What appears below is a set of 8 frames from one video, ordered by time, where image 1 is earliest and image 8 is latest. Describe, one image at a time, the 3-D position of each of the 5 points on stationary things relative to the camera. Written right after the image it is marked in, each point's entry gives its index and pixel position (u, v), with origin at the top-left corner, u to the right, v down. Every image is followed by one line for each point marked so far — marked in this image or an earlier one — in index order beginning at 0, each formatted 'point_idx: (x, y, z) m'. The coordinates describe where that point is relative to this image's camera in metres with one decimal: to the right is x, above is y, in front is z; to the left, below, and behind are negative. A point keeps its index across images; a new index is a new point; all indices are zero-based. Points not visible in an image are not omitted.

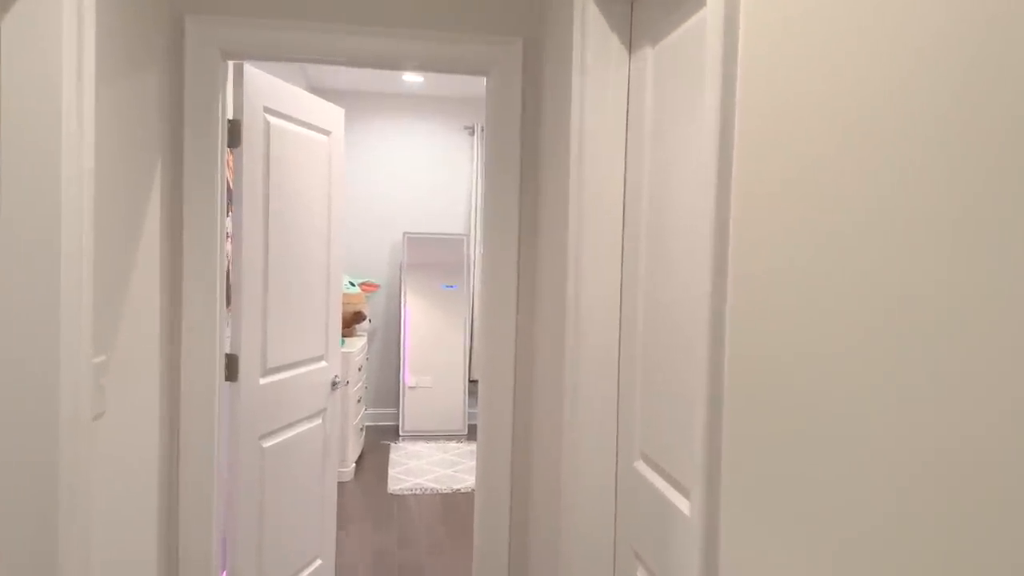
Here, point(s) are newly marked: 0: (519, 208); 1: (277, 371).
0: (0.0, +0.2, +2.4) m
1: (-0.8, -0.3, +2.7) m
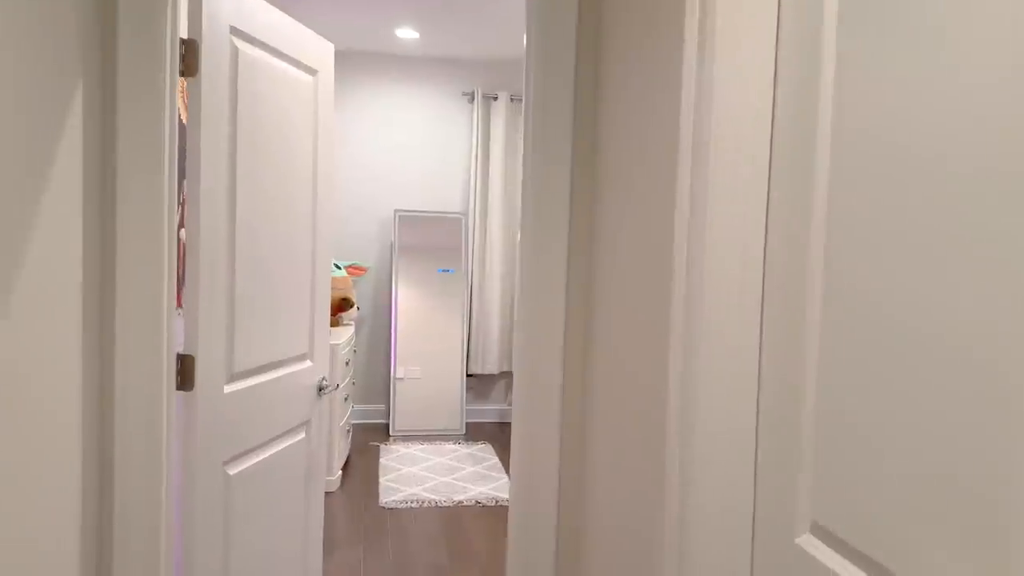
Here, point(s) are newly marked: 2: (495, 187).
0: (+0.1, +0.3, +1.8) m
1: (-0.7, -0.2, +2.1) m
2: (-0.1, +0.7, +5.5) m
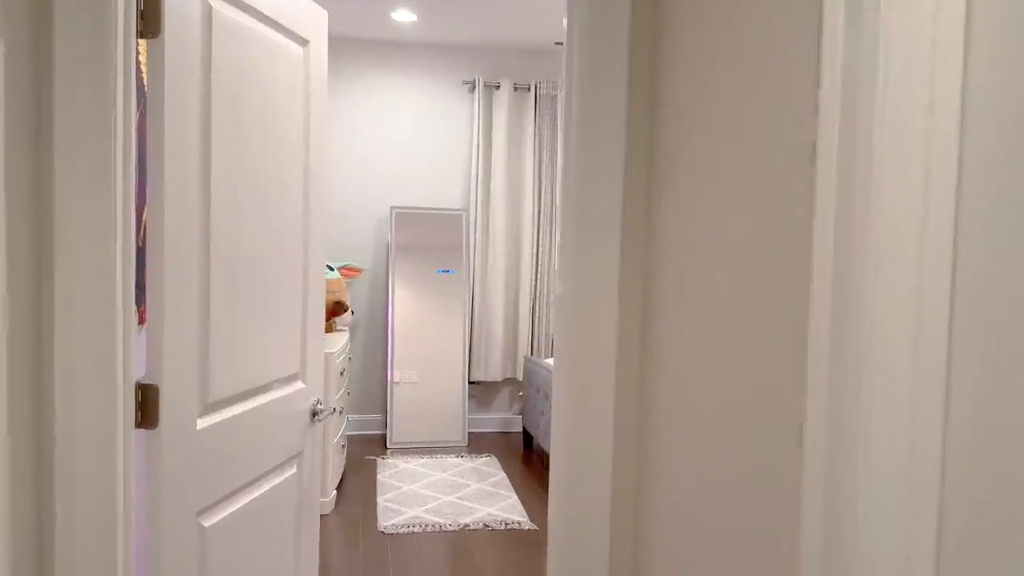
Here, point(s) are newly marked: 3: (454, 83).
0: (+0.2, +0.3, +1.5) m
1: (-0.6, -0.3, +1.7) m
2: (-0.1, +0.7, +5.2) m
3: (-0.4, +1.3, +5.2) m
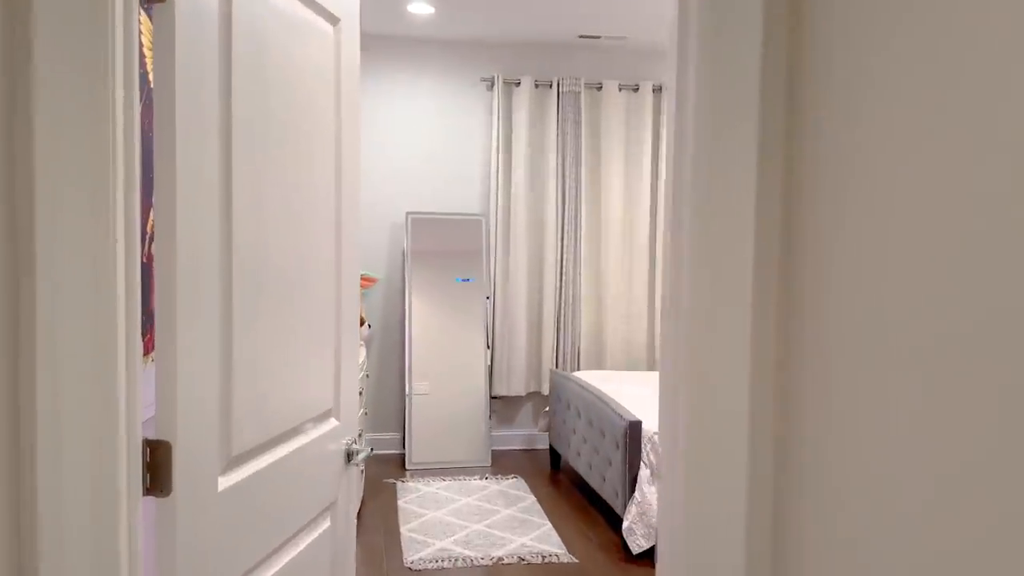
0: (+0.4, +0.2, +1.2) m
1: (-0.5, -0.3, +1.4) m
2: (0.0, +0.6, +4.9) m
3: (-0.3, +1.3, +4.9) m
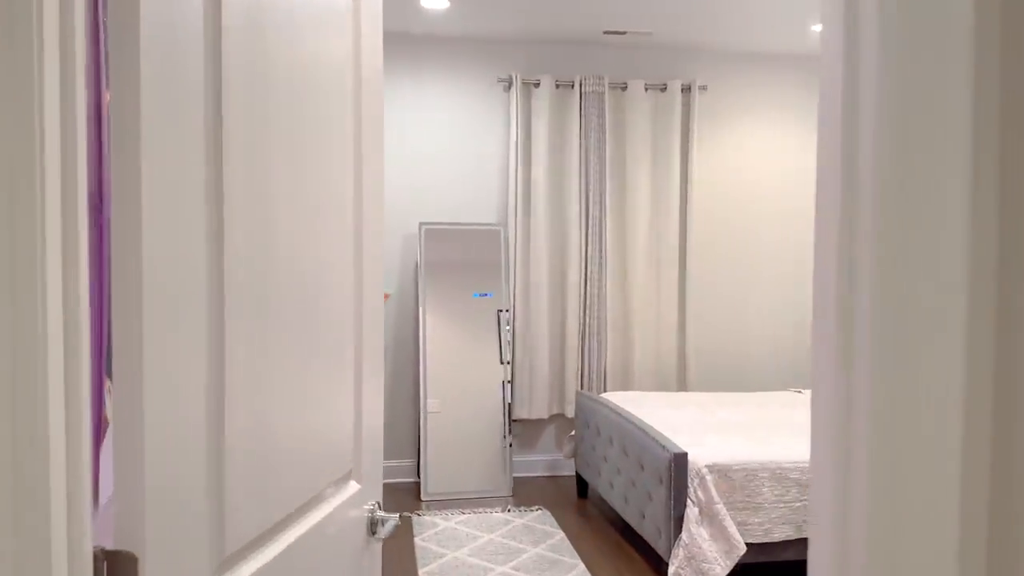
0: (+0.5, +0.2, +0.8) m
1: (-0.4, -0.3, +1.1) m
2: (+0.2, +0.5, +4.5) m
3: (-0.1, +1.2, +4.6) m
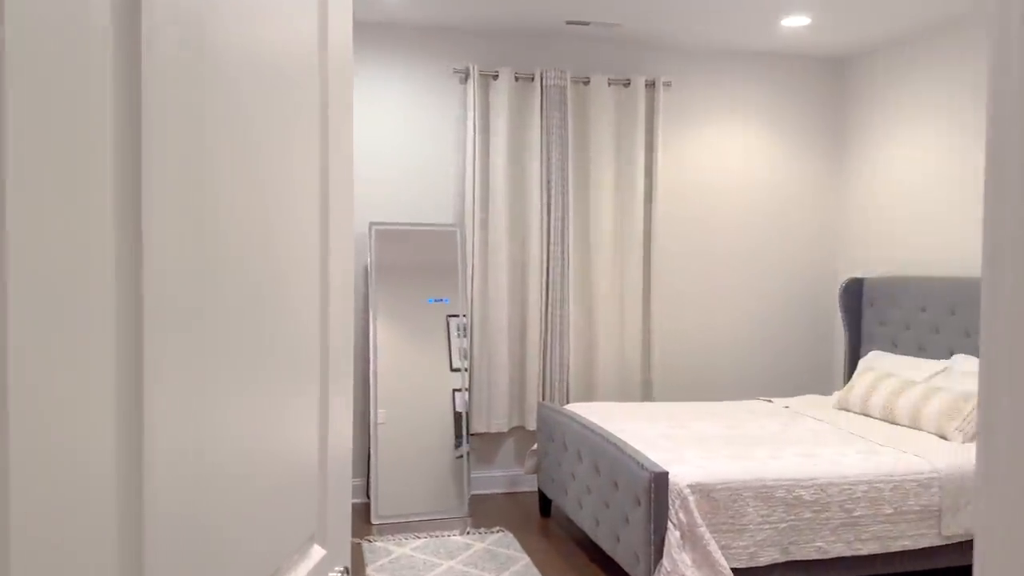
0: (+0.5, +0.2, +0.6) m
1: (-0.3, -0.4, +0.8) m
2: (-0.1, +0.5, +4.3) m
3: (-0.4, +1.2, +4.3) m
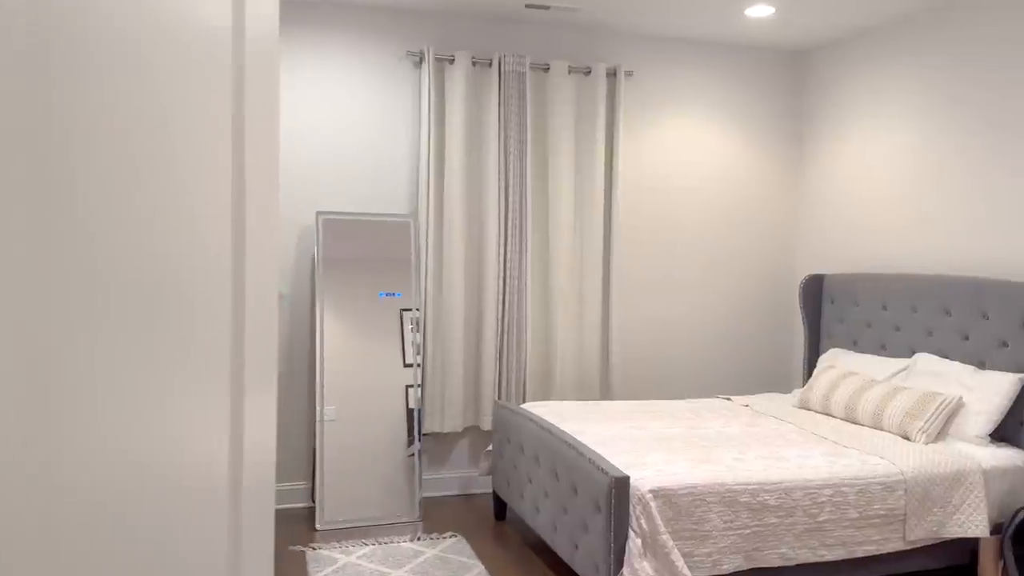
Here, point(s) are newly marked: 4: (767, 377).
0: (+0.5, +0.2, +0.4) m
1: (-0.4, -0.4, +0.6) m
2: (-0.3, +0.5, +4.1) m
3: (-0.6, +1.2, +4.1) m
4: (+1.5, -0.5, +4.8) m
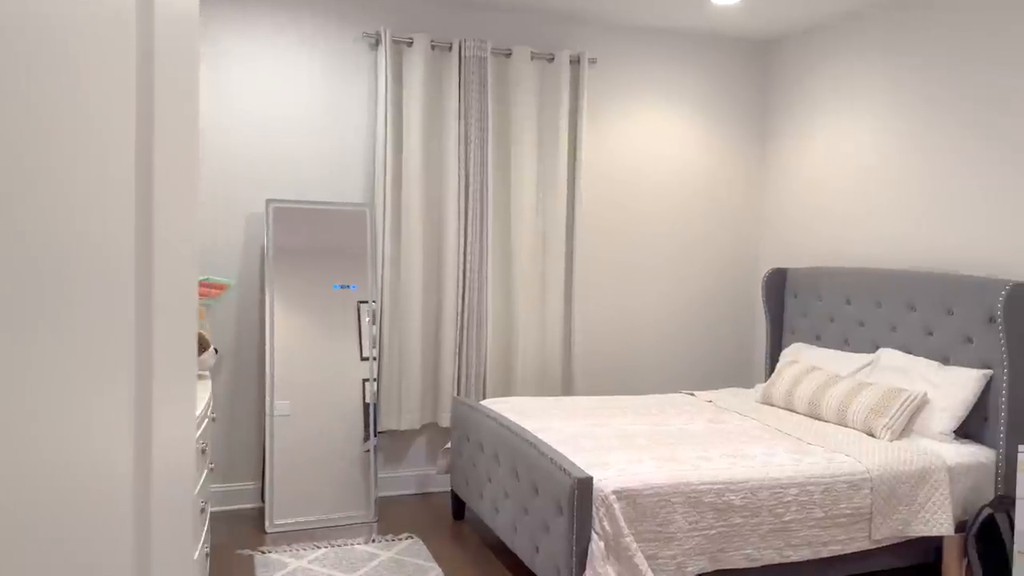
0: (+0.5, +0.2, +0.3) m
1: (-0.4, -0.4, +0.5) m
2: (-0.5, +0.6, +3.9) m
3: (-0.8, +1.2, +4.0) m
4: (+1.3, -0.5, +4.8) m
